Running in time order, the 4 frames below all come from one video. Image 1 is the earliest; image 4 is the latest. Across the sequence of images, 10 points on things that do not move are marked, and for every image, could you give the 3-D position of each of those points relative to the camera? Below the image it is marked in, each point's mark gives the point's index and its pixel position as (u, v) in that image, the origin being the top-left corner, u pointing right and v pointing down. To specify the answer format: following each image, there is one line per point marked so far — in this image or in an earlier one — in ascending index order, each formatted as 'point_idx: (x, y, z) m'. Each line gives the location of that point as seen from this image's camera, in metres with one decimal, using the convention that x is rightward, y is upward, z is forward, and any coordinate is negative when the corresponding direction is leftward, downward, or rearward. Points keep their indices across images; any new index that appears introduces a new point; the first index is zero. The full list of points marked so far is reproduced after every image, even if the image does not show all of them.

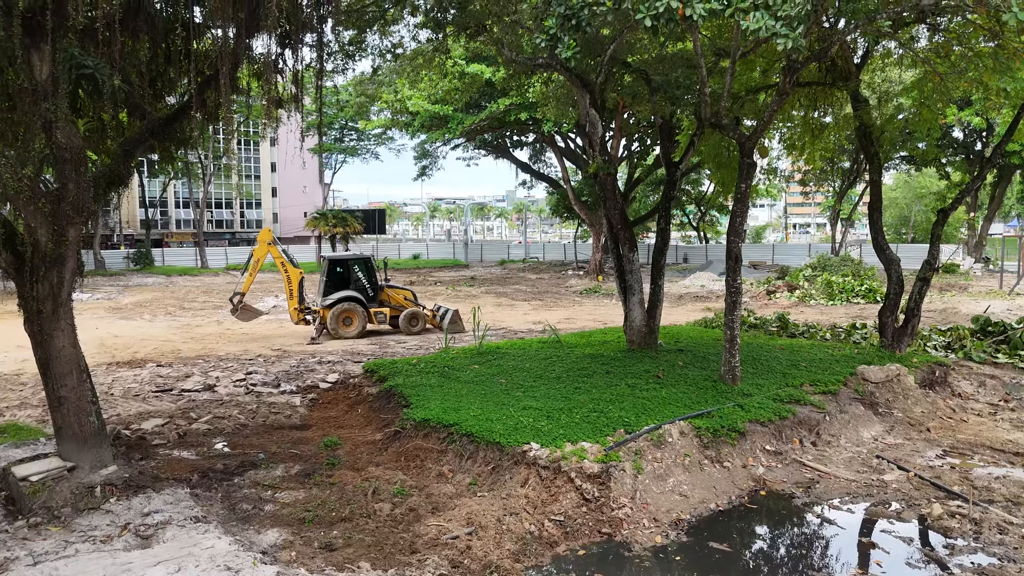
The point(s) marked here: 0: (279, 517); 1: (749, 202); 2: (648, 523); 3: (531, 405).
0: (-1.6, -1.6, +5.1) m
1: (+2.4, +0.9, +7.4) m
2: (+1.0, -1.7, +5.1) m
3: (+0.2, -1.1, +6.9) m
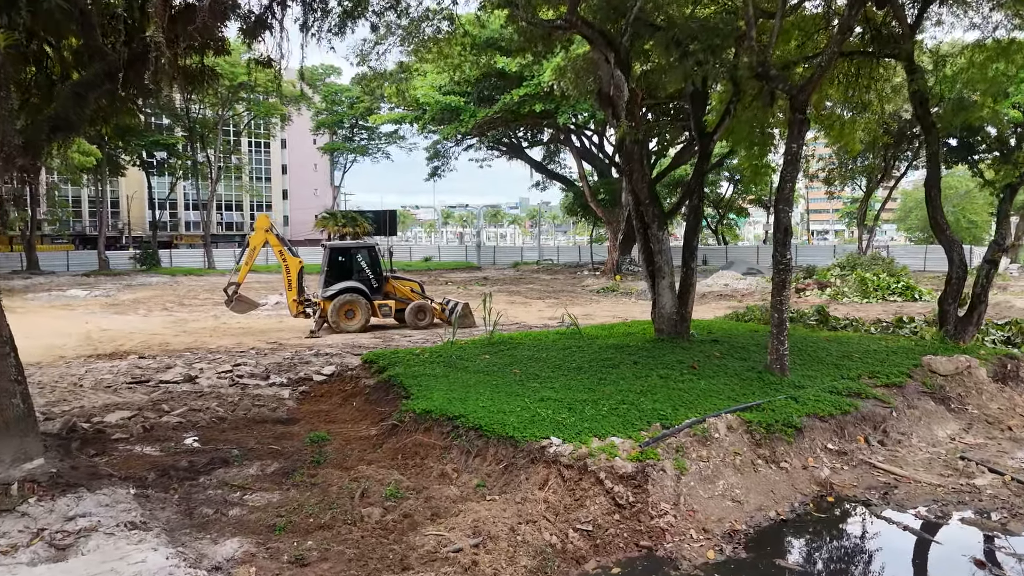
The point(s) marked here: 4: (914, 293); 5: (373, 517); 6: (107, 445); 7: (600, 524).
0: (-1.5, -1.4, +4.1) m
1: (+2.6, +1.1, +6.4) m
2: (+1.1, -1.4, +4.2) m
3: (+0.3, -0.9, +5.9) m
4: (+9.2, -0.1, +16.5) m
5: (-0.8, -1.3, +4.3) m
6: (-3.1, -1.2, +5.5) m
7: (+0.5, -1.4, +4.2) m
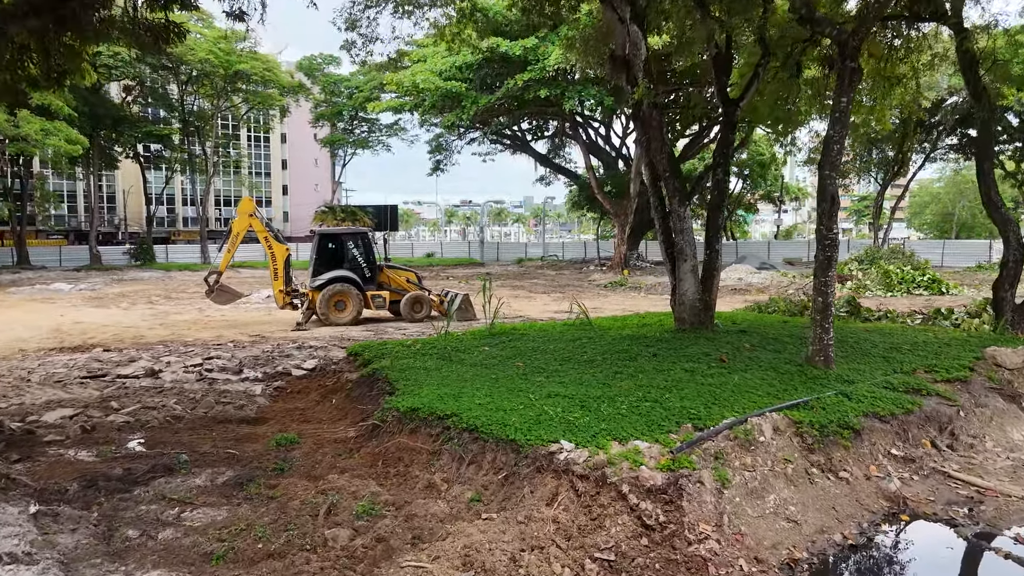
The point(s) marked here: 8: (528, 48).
0: (-1.5, -1.2, +3.3) m
1: (+2.6, +1.3, +5.6) m
2: (+1.1, -1.3, +3.3) m
3: (+0.3, -0.7, +5.0) m
4: (+9.2, 0.0, +15.6) m
5: (-0.8, -1.2, +3.4) m
6: (-3.1, -1.0, +4.7) m
7: (+0.5, -1.2, +3.3) m
8: (+0.4, +6.4, +19.3) m
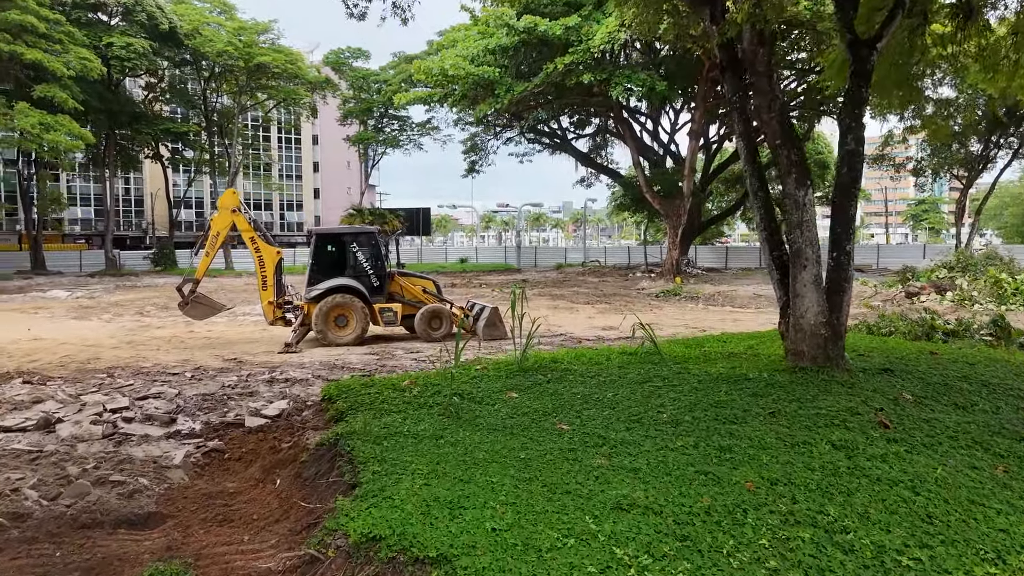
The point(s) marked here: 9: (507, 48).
0: (-1.5, -1.3, +1.2) m
1: (+2.8, +1.2, +3.3) m
2: (+1.1, -1.4, +1.1) m
3: (+0.5, -0.8, +2.9) m
4: (+10.0, -0.2, +12.9) m
5: (-0.7, -1.3, +1.3) m
6: (-2.9, -1.1, +2.7) m
7: (+0.6, -1.3, +1.1) m
8: (+1.4, +6.2, +17.1) m
9: (-0.1, +6.0, +18.0) m
